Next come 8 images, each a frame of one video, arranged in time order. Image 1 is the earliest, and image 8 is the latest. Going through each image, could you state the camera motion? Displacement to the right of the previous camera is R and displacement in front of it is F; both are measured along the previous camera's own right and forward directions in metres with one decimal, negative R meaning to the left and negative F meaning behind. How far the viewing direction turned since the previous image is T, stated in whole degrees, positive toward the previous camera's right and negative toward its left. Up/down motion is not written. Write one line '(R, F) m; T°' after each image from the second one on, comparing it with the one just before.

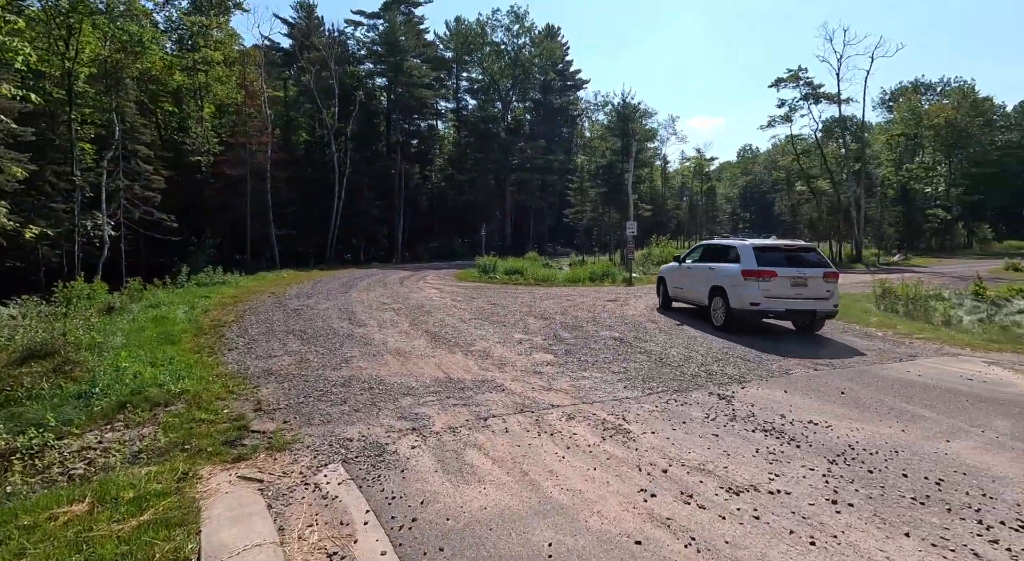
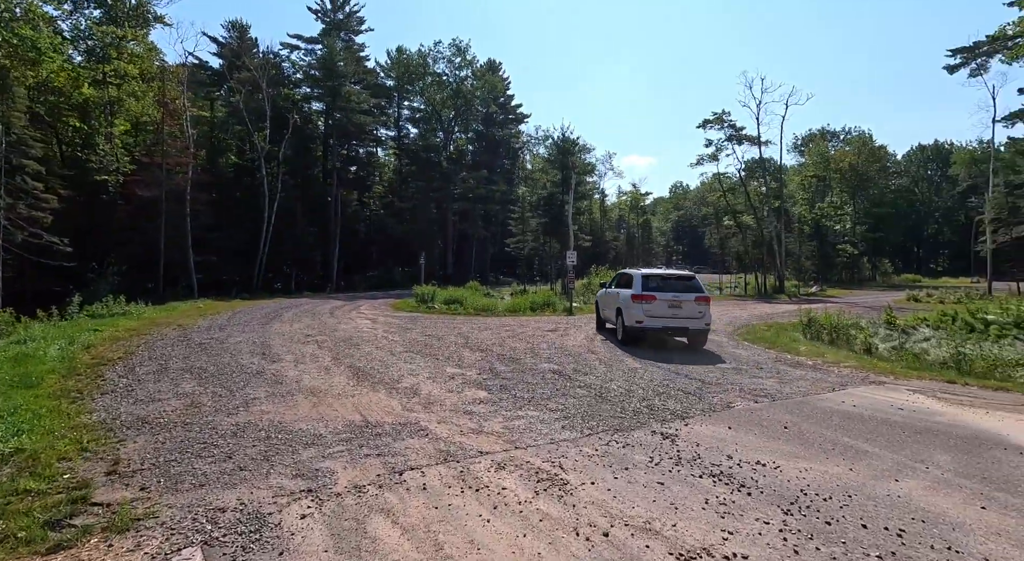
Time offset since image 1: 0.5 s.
(+0.1, +0.4) m; +6°
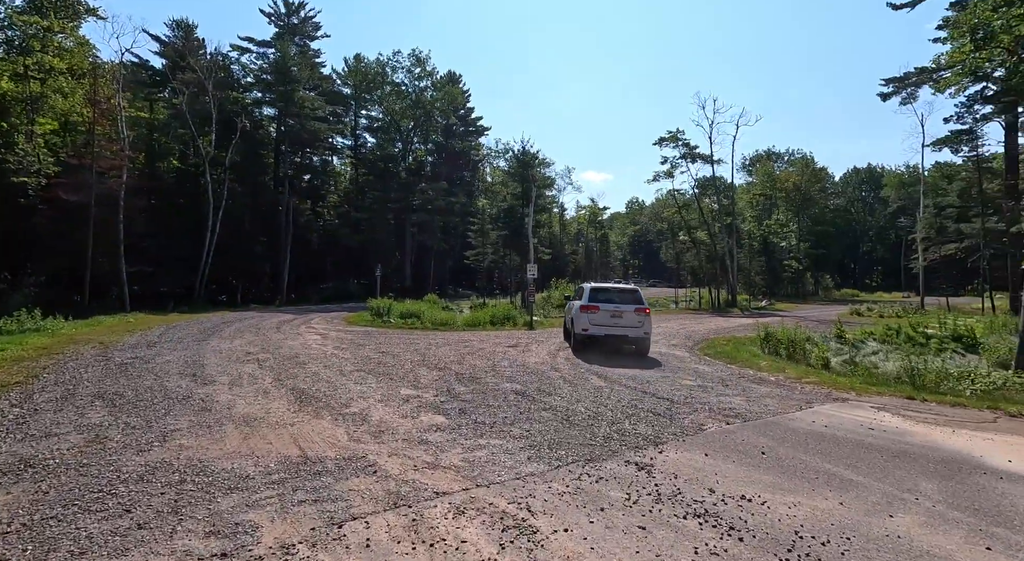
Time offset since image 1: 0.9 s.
(0.0, +0.4) m; +4°
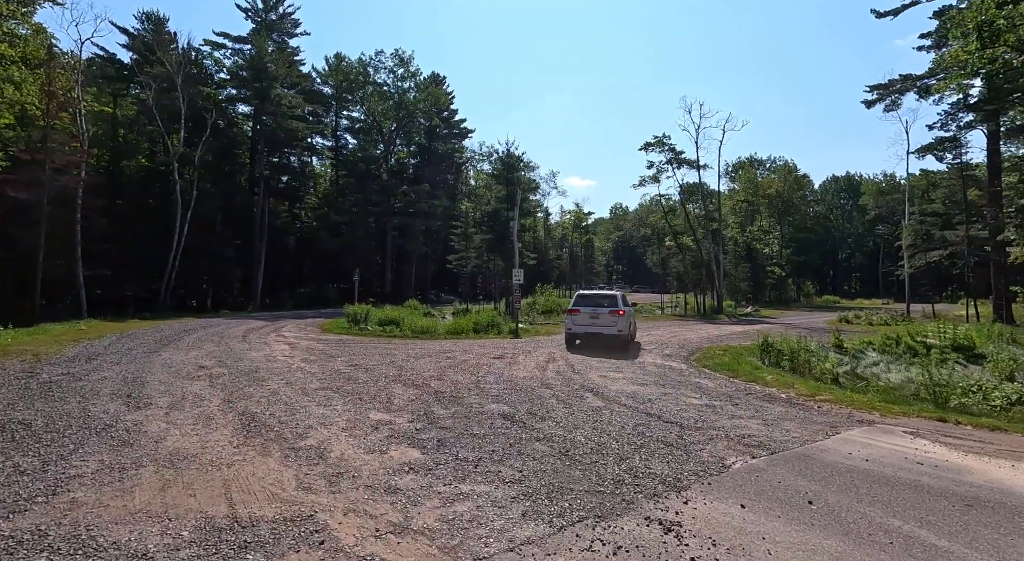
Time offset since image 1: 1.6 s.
(-0.1, +0.9) m; +2°
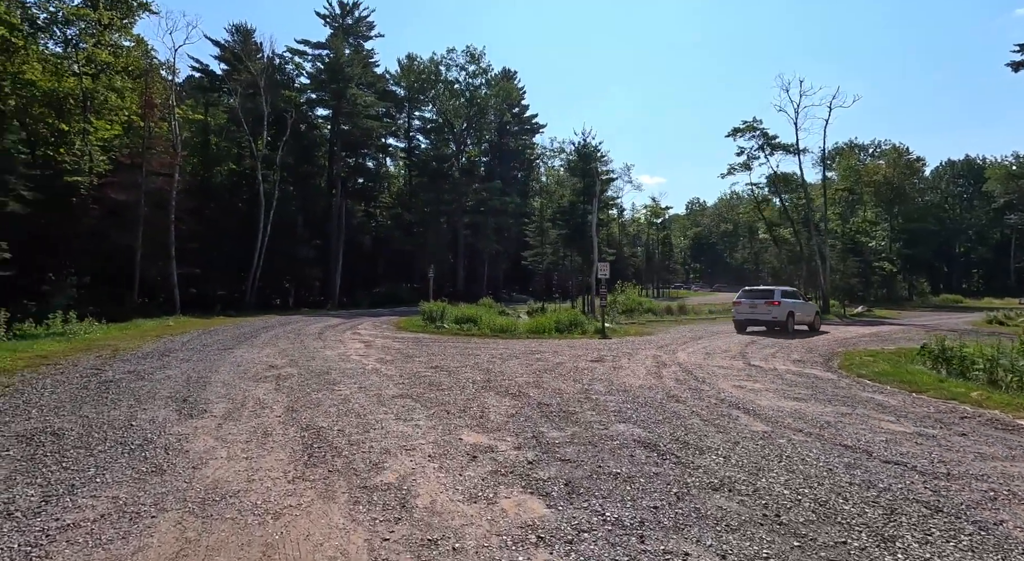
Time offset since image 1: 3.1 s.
(-0.6, +1.6) m; -7°
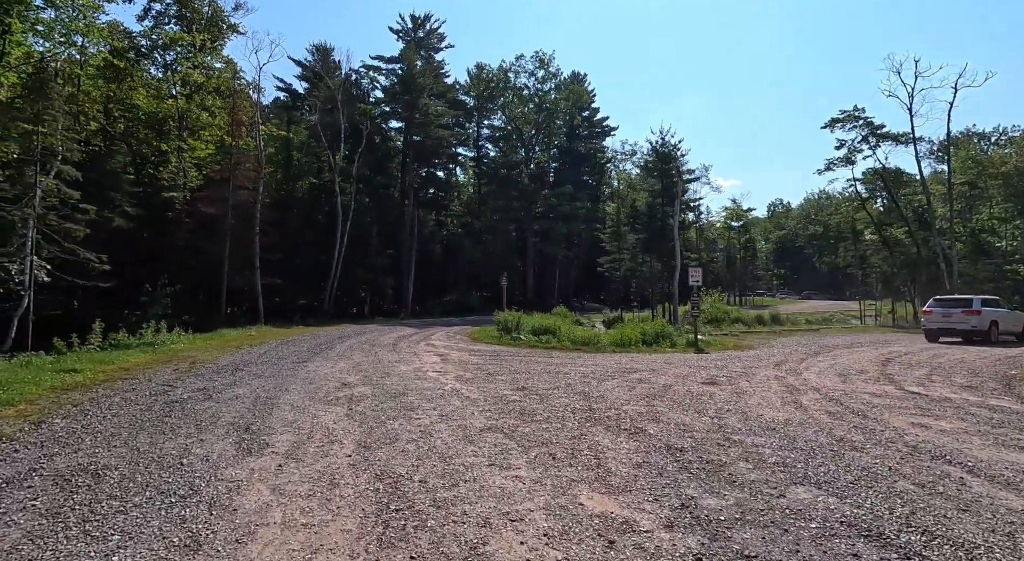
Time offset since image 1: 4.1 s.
(-0.4, +1.2) m; -7°
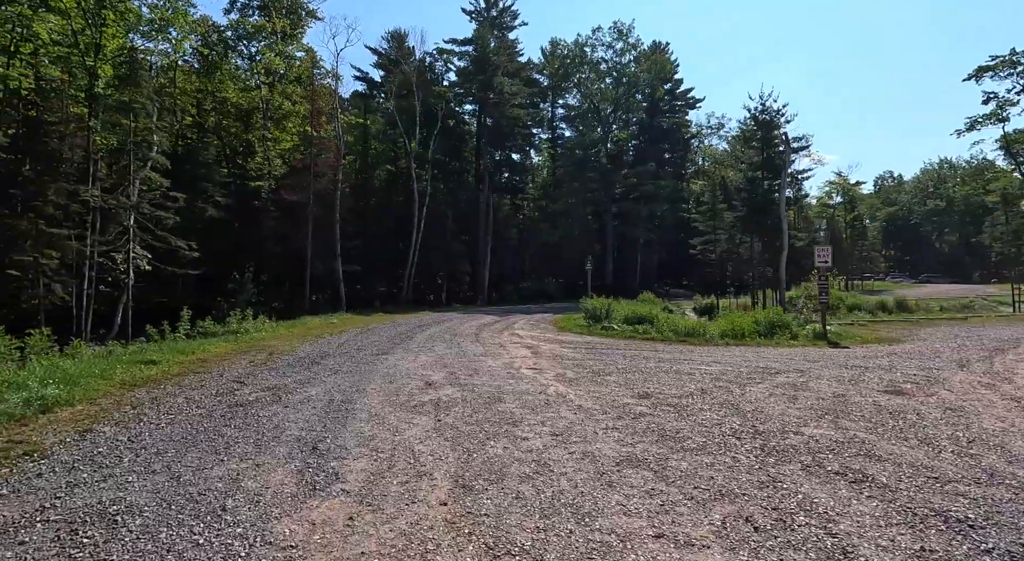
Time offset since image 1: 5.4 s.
(-0.5, +1.6) m; -7°
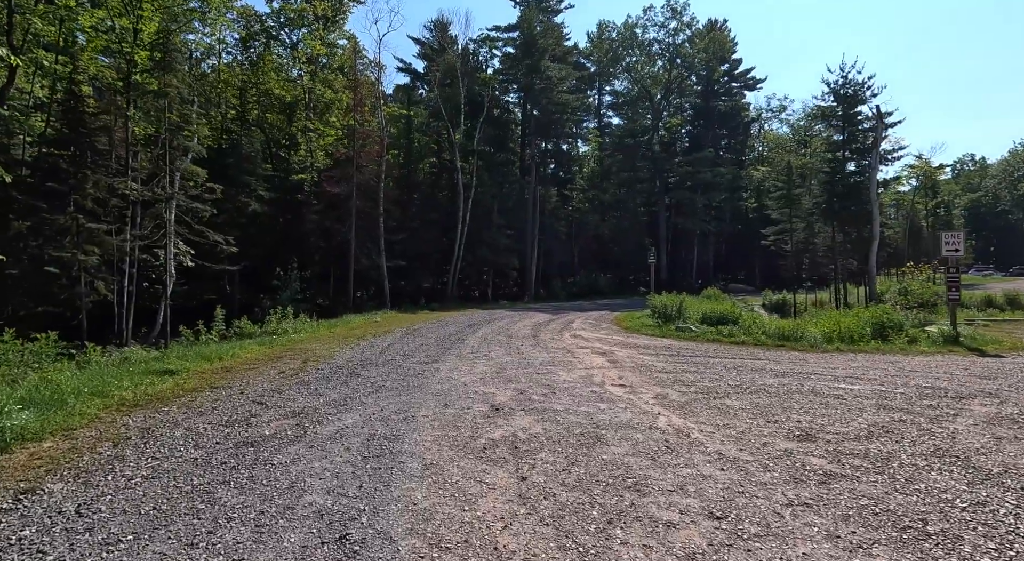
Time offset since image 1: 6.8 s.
(-0.5, +1.9) m; -4°
